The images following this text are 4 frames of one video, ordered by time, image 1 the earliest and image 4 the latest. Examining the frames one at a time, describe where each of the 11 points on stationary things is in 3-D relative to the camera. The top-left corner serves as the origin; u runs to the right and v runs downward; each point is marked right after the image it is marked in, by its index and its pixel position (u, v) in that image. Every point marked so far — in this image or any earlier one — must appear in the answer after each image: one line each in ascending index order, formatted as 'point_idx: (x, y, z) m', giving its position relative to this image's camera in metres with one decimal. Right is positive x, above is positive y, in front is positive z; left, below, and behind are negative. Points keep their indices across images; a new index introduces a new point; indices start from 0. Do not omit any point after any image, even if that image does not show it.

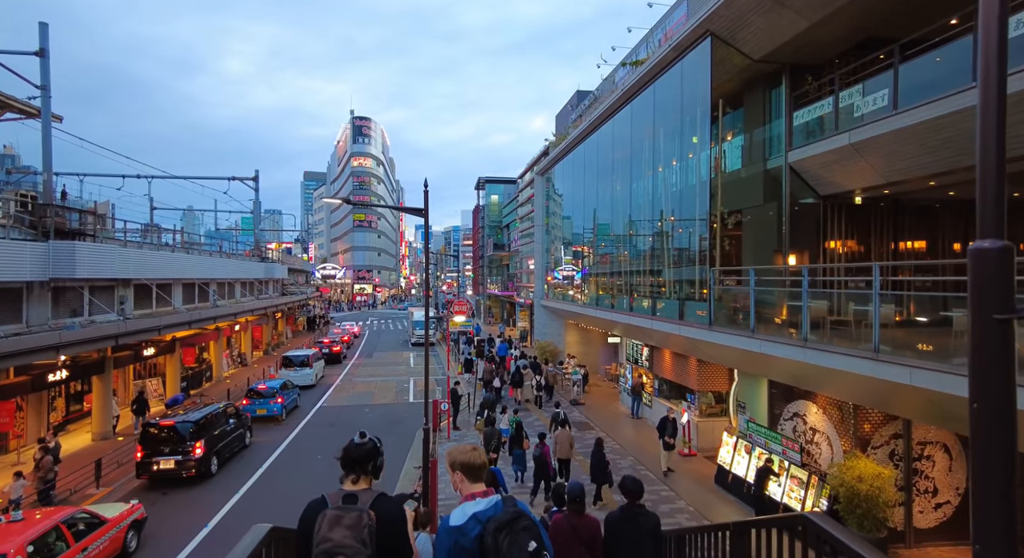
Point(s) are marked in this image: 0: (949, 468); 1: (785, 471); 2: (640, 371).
0: (+7.8, -3.4, +9.6) m
1: (+5.6, -3.9, +10.9) m
2: (+4.8, -3.4, +20.0) m
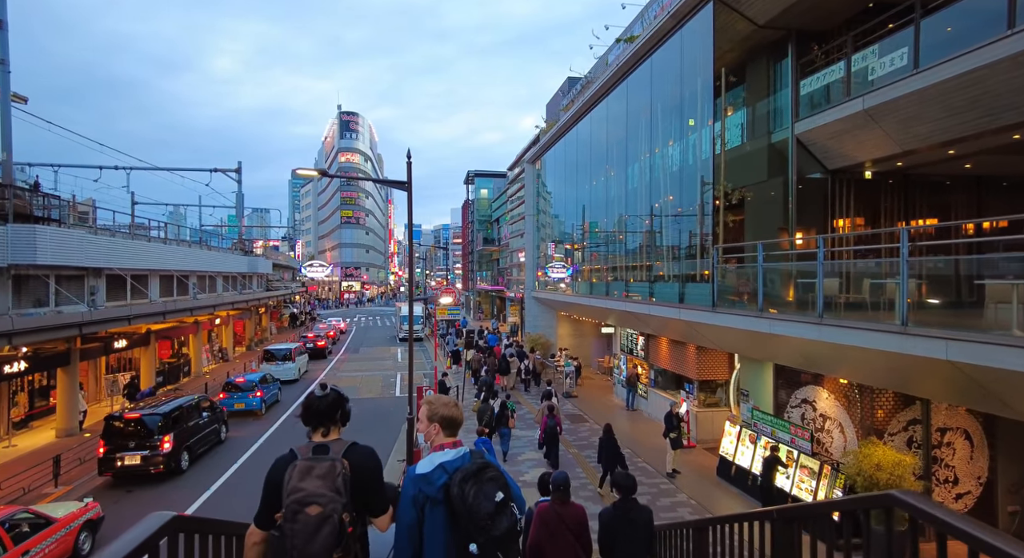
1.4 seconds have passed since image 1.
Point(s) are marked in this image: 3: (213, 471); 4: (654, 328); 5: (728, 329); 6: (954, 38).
0: (+7.7, -3.0, +9.0) m
1: (+5.4, -3.5, +10.3) m
2: (+4.5, -3.0, +19.4) m
3: (-7.5, -4.8, +13.4) m
4: (+4.3, -1.4, +15.9) m
5: (+4.6, -1.0, +11.4) m
6: (+6.7, +3.6, +8.1) m
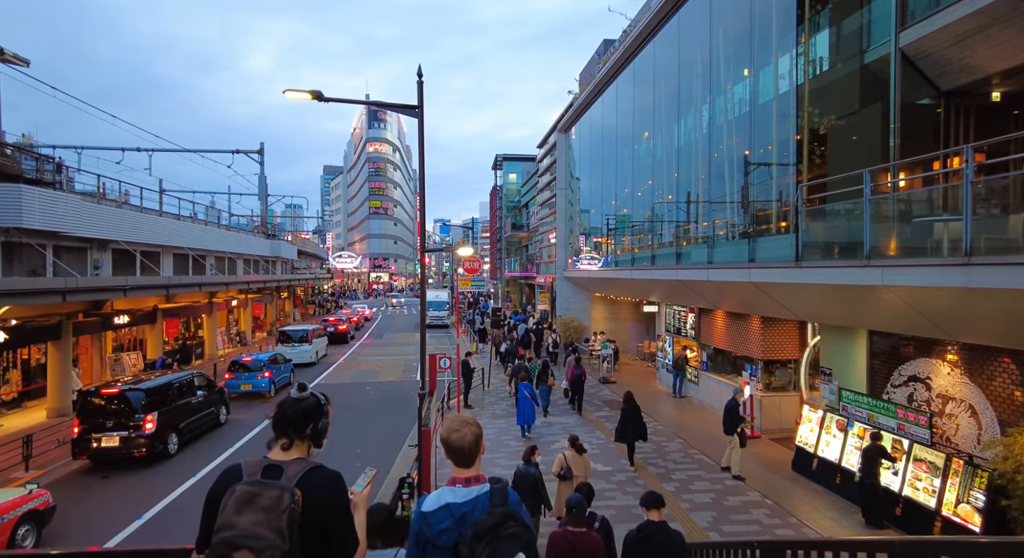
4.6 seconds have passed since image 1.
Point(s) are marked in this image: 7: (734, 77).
0: (+8.1, -2.1, +6.6) m
1: (+5.9, -2.6, +8.0) m
2: (+5.5, -2.0, +17.2) m
3: (-6.8, -4.0, +11.8) m
4: (+5.1, -0.5, +13.7) m
5: (+5.2, -0.2, +9.2) m
6: (+7.0, +4.5, +5.7) m
7: (+5.2, +4.8, +12.9) m
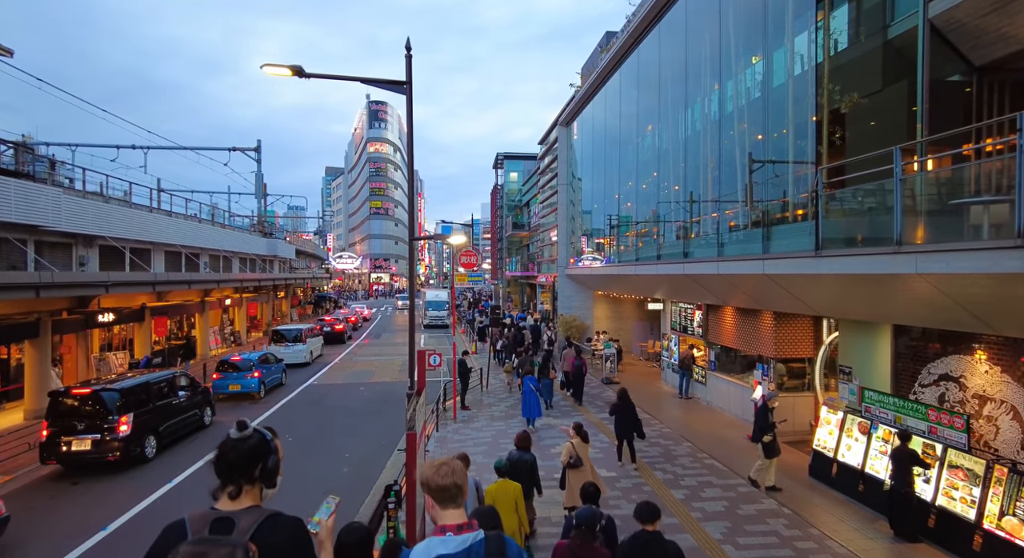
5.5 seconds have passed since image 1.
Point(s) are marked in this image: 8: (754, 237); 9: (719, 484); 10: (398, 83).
0: (+8.0, -2.0, +5.9) m
1: (+5.9, -2.5, +7.4) m
2: (+5.5, -1.9, +16.5) m
3: (-6.8, -3.8, +11.2) m
4: (+5.0, -0.4, +13.0) m
5: (+5.1, 0.0, +8.5) m
6: (+7.0, +4.6, +5.0) m
7: (+5.2, +5.0, +12.2) m
8: (+4.8, +0.8, +10.8) m
9: (+3.7, -3.7, +9.6) m
10: (-1.7, +2.9, +8.0) m
